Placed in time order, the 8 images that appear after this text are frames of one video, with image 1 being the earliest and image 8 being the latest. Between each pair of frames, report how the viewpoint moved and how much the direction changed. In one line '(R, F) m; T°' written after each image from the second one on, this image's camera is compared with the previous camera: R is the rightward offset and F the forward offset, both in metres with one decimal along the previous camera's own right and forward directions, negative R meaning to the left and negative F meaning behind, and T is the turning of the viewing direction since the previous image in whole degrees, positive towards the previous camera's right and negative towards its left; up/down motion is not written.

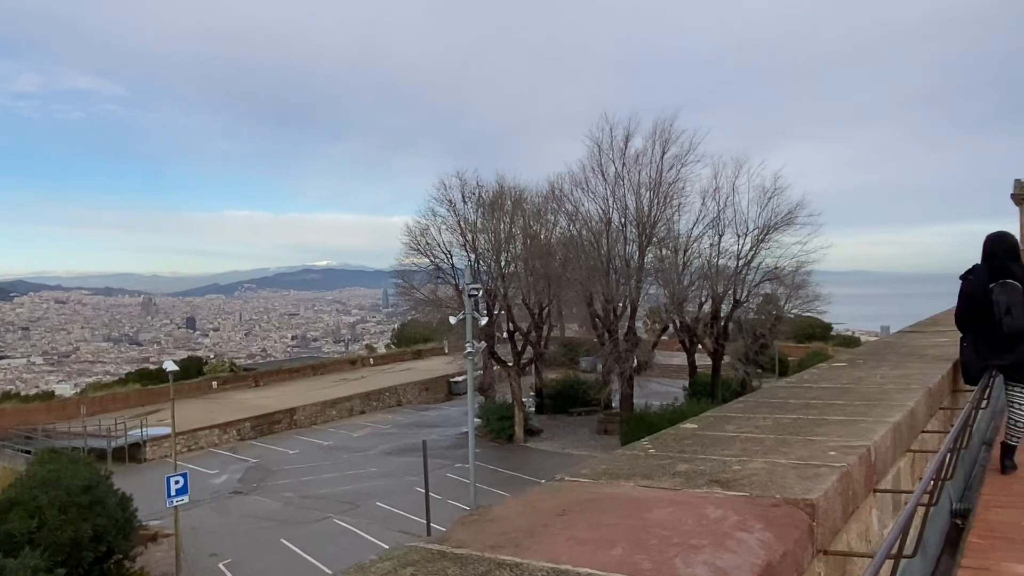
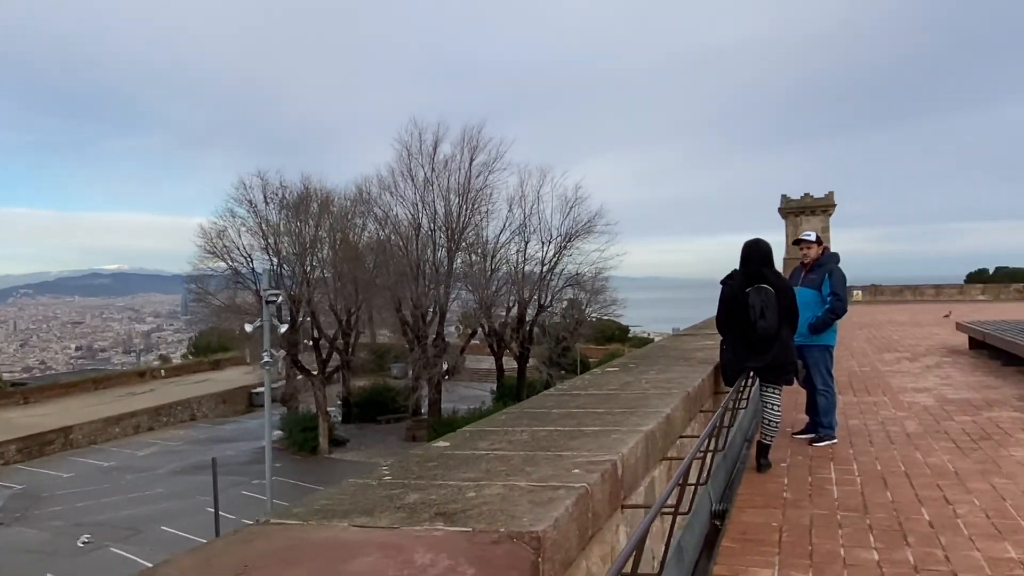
(+0.3, +0.3) m; +13°
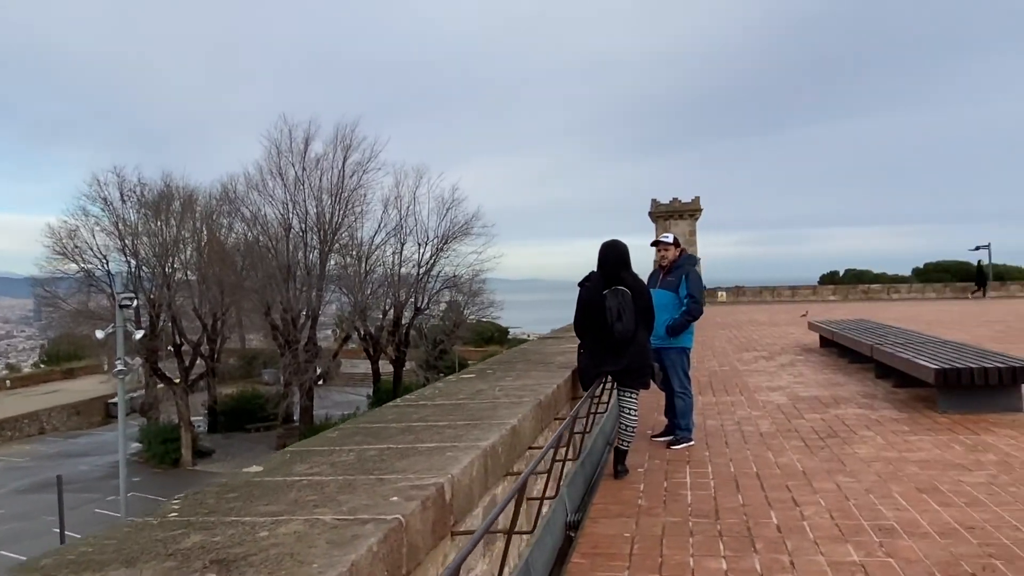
(+0.2, +0.2) m; +9°
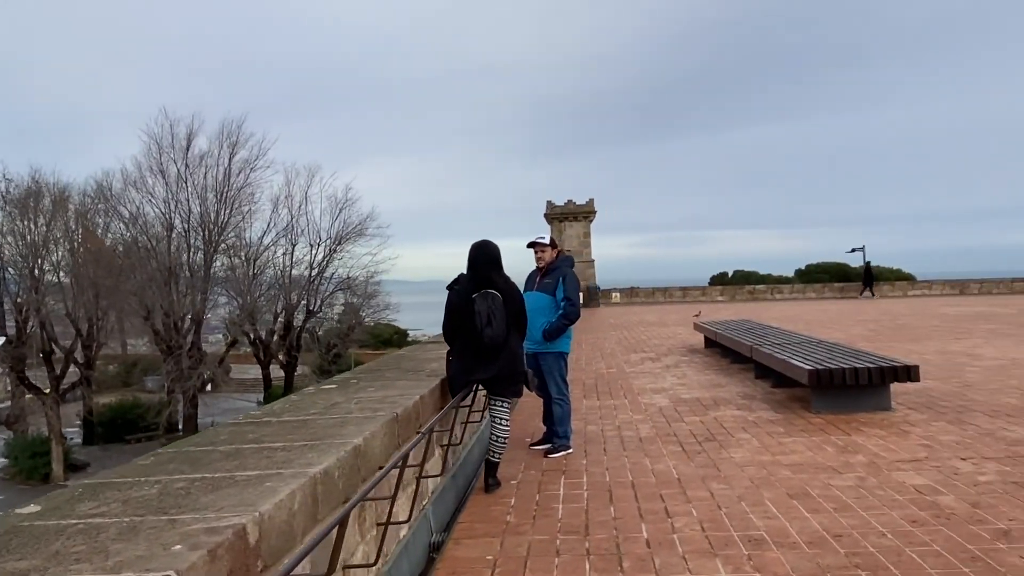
(+0.2, +0.3) m; +7°
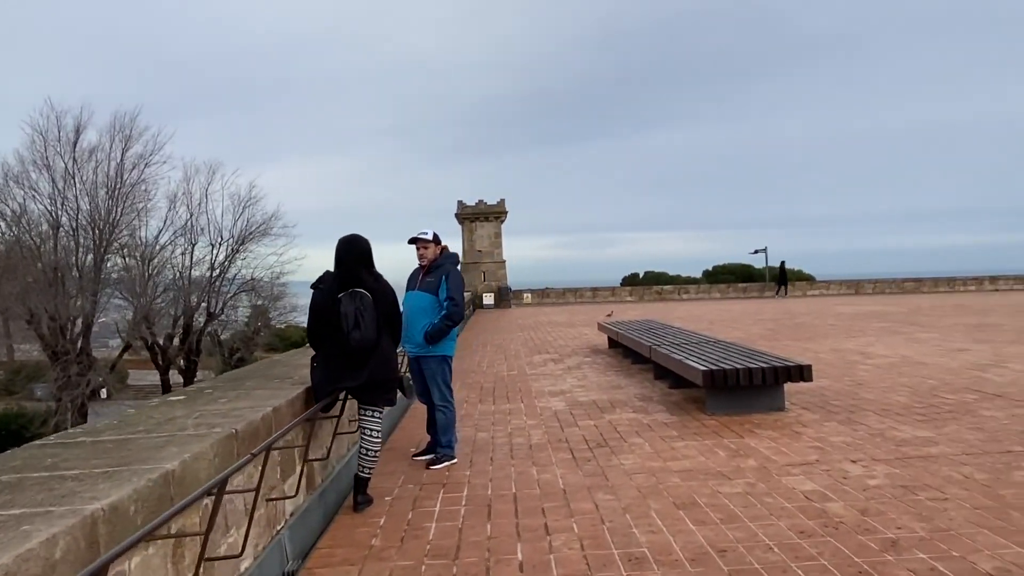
(+0.2, +0.3) m; +6°
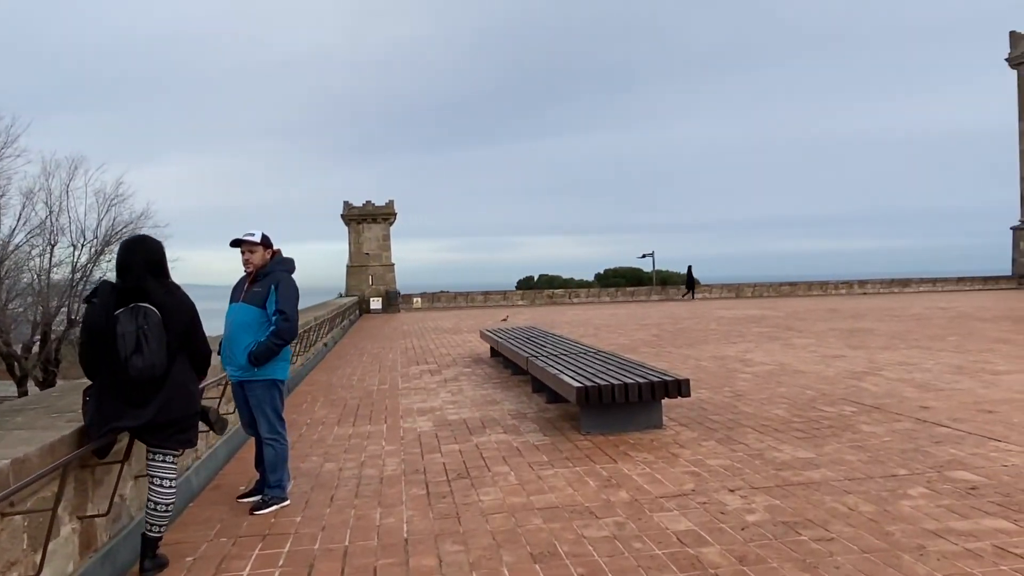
(+0.3, +0.6) m; +7°
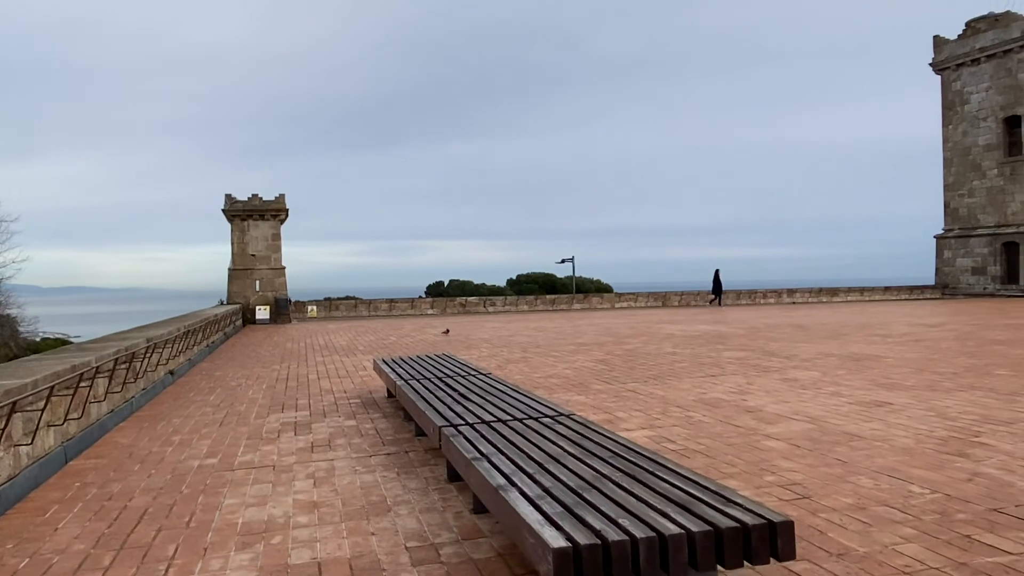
(0.0, +2.9) m; +6°
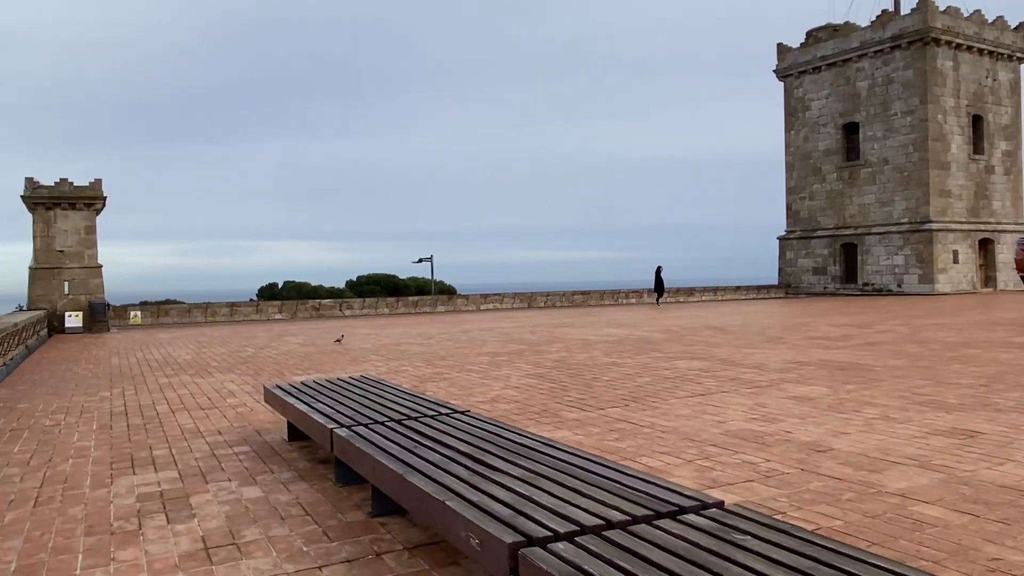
(-0.8, +2.0) m; +12°
